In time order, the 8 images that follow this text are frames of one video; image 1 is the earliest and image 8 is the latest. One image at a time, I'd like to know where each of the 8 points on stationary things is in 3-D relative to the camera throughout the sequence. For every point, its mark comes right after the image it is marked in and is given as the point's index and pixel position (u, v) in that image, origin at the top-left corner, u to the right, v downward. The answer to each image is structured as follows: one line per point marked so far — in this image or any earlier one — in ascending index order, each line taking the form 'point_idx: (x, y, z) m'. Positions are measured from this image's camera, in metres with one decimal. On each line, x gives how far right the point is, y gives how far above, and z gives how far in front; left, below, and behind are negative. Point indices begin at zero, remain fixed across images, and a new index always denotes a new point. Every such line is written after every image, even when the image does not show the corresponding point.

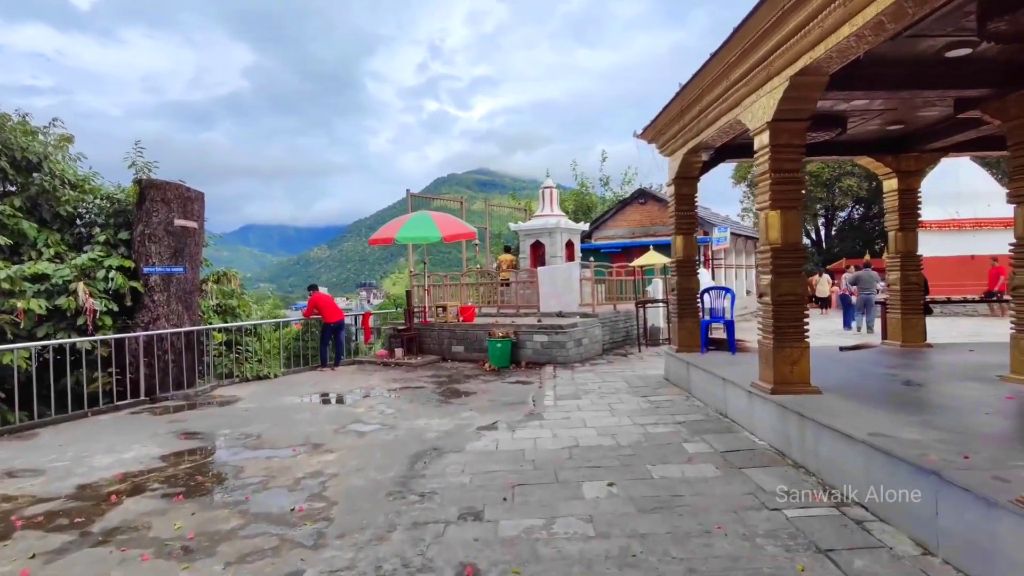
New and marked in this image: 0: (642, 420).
0: (+1.3, -1.3, +6.1) m
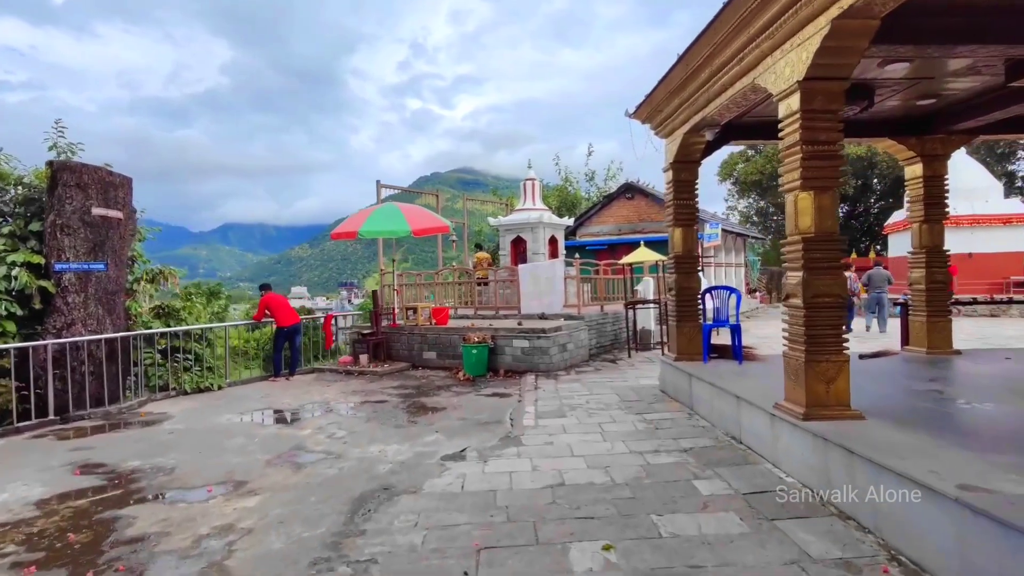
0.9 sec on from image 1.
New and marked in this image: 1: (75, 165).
0: (+1.1, -1.3, +5.1) m
1: (-5.1, +1.4, +7.1) m
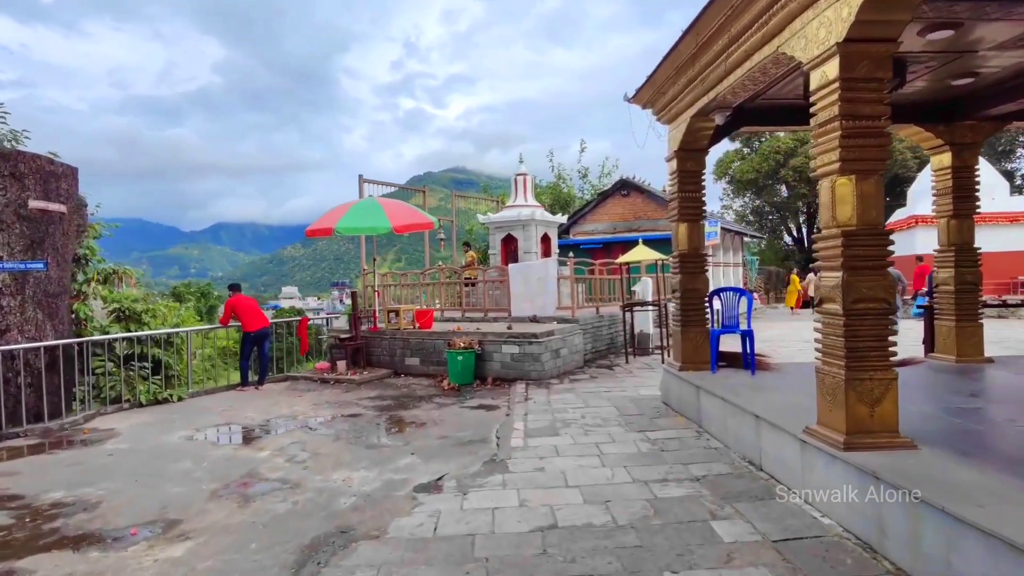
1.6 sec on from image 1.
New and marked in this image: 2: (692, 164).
0: (+1.0, -1.4, +4.4) m
1: (-5.2, +1.4, +6.3) m
2: (+1.9, +1.3, +6.3) m
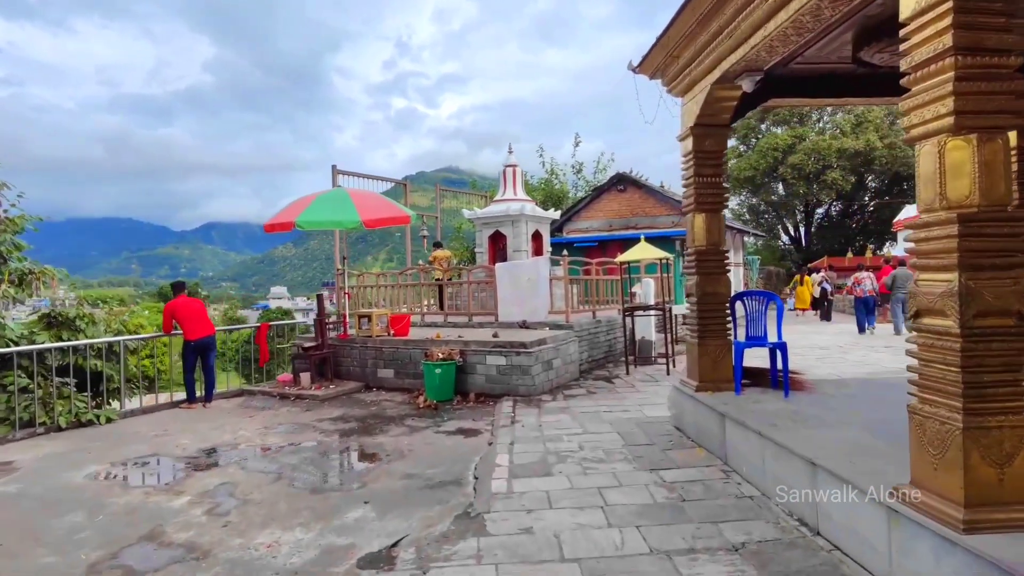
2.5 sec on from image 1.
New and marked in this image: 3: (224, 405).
0: (+0.8, -1.4, +3.4) m
1: (-5.4, +1.4, +5.2) m
2: (+1.7, +1.3, +5.3) m
3: (-3.6, -1.4, +7.6) m
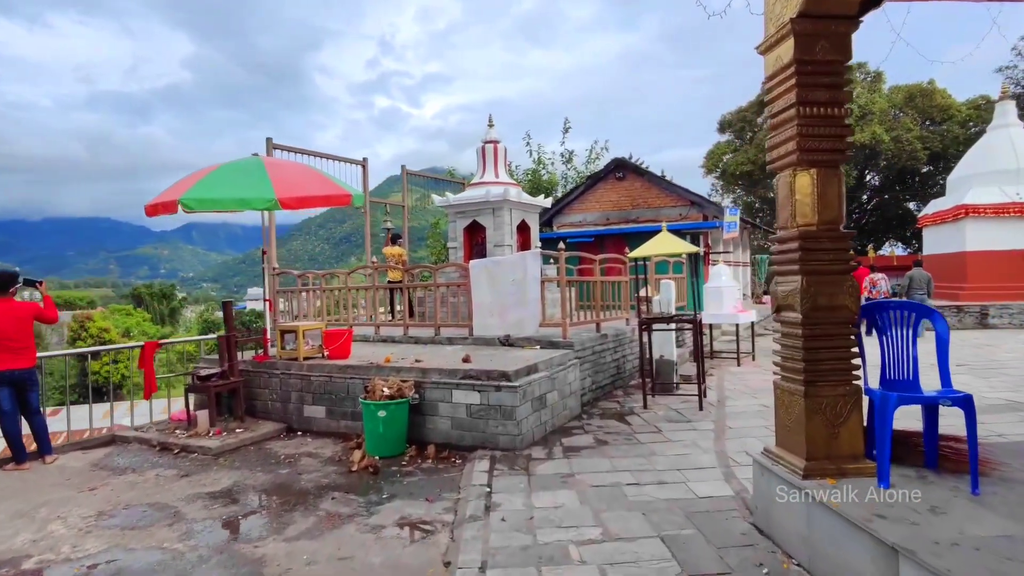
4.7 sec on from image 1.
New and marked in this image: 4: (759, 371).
0: (+0.7, -1.4, +1.1) m
1: (-5.5, +1.3, +2.8) m
2: (+1.6, +1.2, +3.0) m
3: (-3.8, -1.5, +5.2) m
4: (+3.5, -1.2, +8.5) m
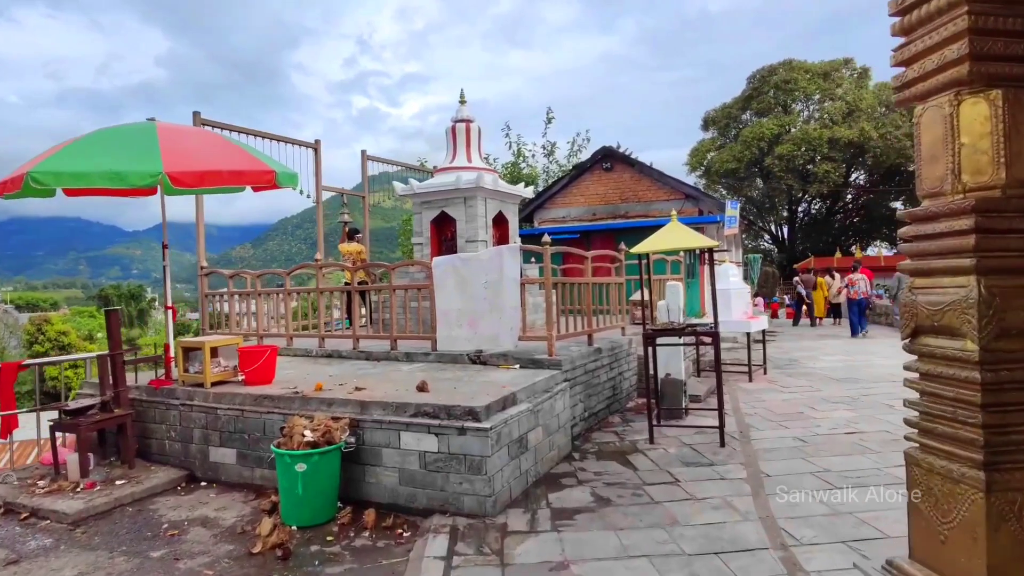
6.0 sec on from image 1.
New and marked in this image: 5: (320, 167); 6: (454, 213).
0: (+0.7, -1.5, -0.2) m
1: (-5.6, +1.3, +1.2) m
2: (+1.5, +1.2, +1.7) m
3: (-4.0, -1.5, +3.7) m
4: (+3.2, -1.2, +7.3) m
5: (-3.0, +1.9, +9.4) m
6: (-0.8, +1.0, +8.3) m
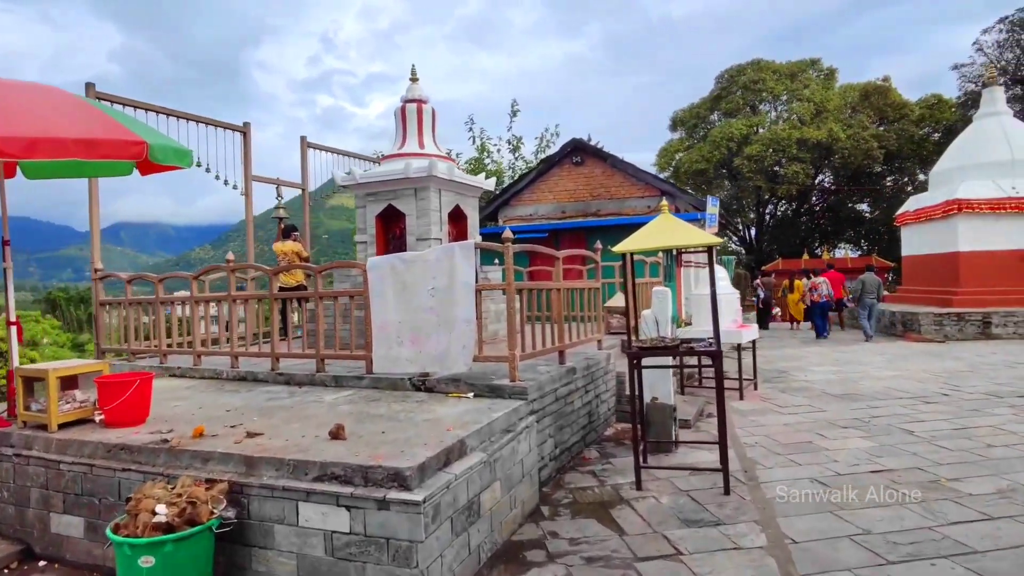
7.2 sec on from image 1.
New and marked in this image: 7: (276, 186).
0: (+0.6, -1.5, -1.3) m
1: (-5.7, +1.2, -0.2) m
2: (+1.3, +1.1, +0.7) m
3: (-4.2, -1.6, +2.4) m
4: (+2.7, -1.3, +6.3) m
5: (-3.5, +1.8, +8.2) m
6: (-1.3, +1.0, +7.2) m
7: (-3.5, +1.5, +8.9) m
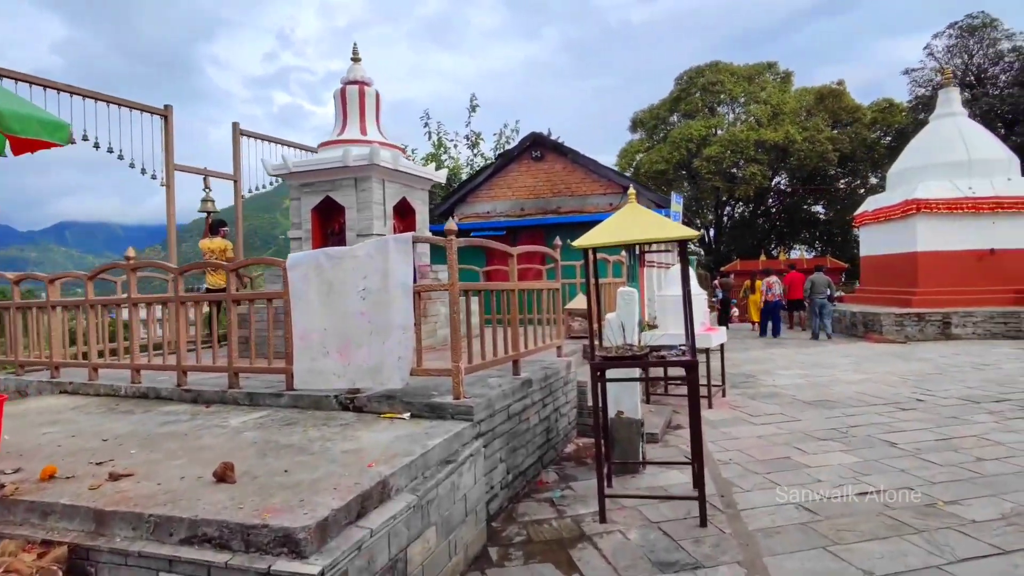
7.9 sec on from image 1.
0: (+0.7, -1.5, -1.9) m
1: (-5.8, +1.2, -1.1) m
2: (+1.2, +1.1, +0.2) m
3: (-4.4, -1.6, +1.5) m
4: (+2.2, -1.3, +5.9) m
5: (-4.1, +1.8, +7.3) m
6: (-1.8, +1.0, +6.5) m
7: (-4.1, +1.5, +8.1) m
